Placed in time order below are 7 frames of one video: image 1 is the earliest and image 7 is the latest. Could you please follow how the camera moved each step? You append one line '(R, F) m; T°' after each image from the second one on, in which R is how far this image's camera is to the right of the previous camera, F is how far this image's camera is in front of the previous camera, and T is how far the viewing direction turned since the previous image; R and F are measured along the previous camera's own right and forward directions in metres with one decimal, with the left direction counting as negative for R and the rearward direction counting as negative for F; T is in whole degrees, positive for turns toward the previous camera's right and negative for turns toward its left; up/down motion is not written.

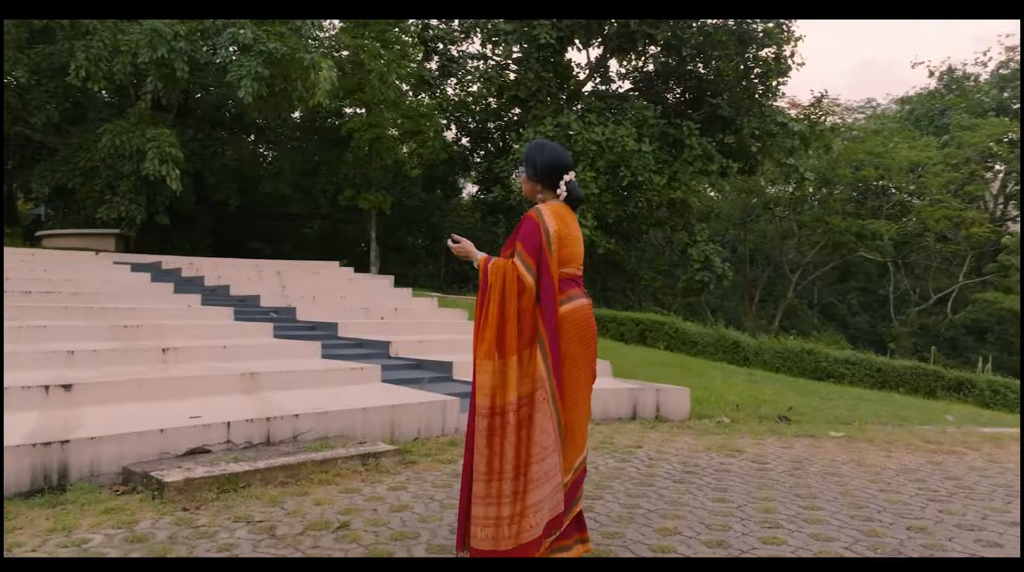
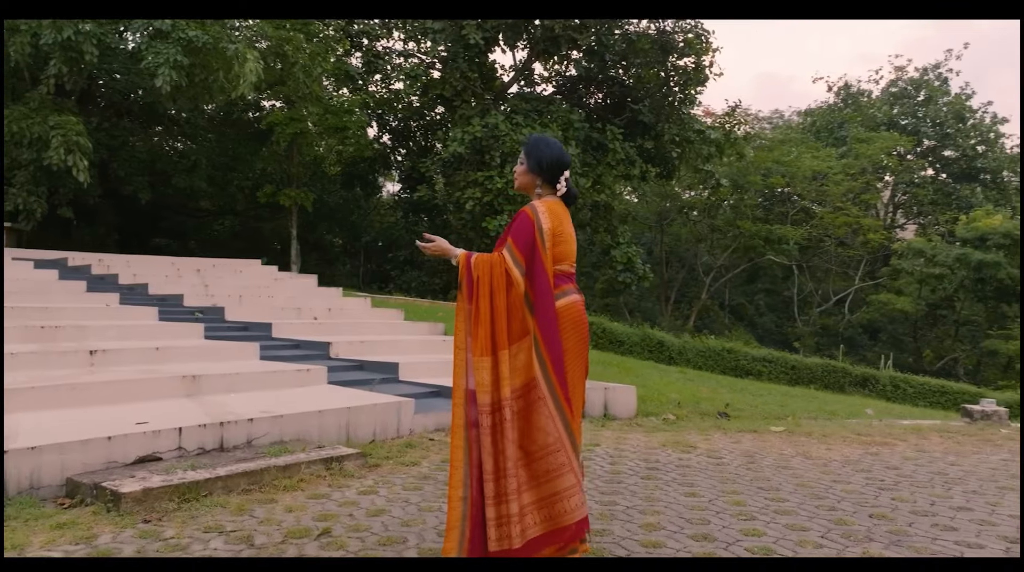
(-0.3, 0.0) m; +7°
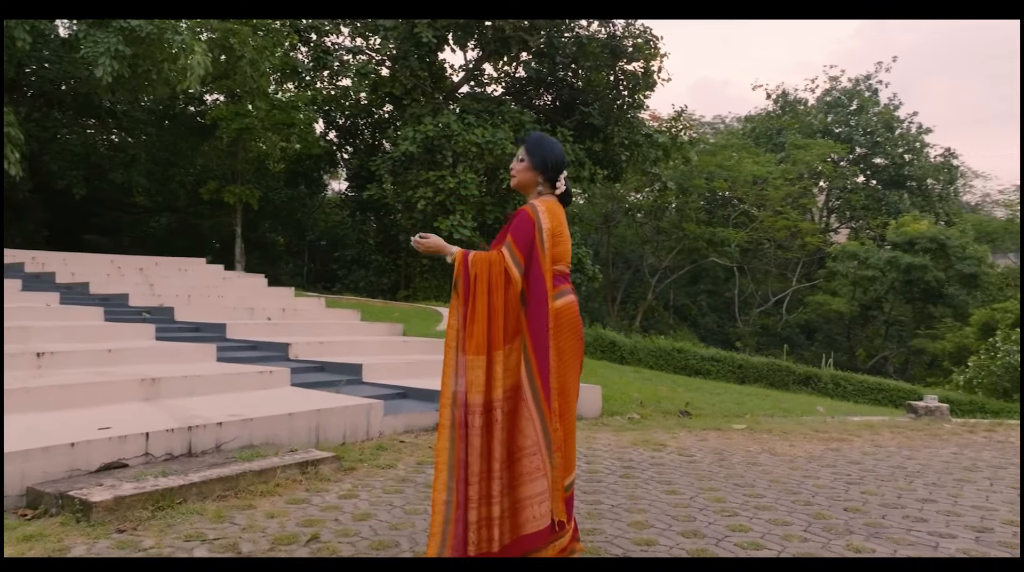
(-0.2, 0.0) m; +4°
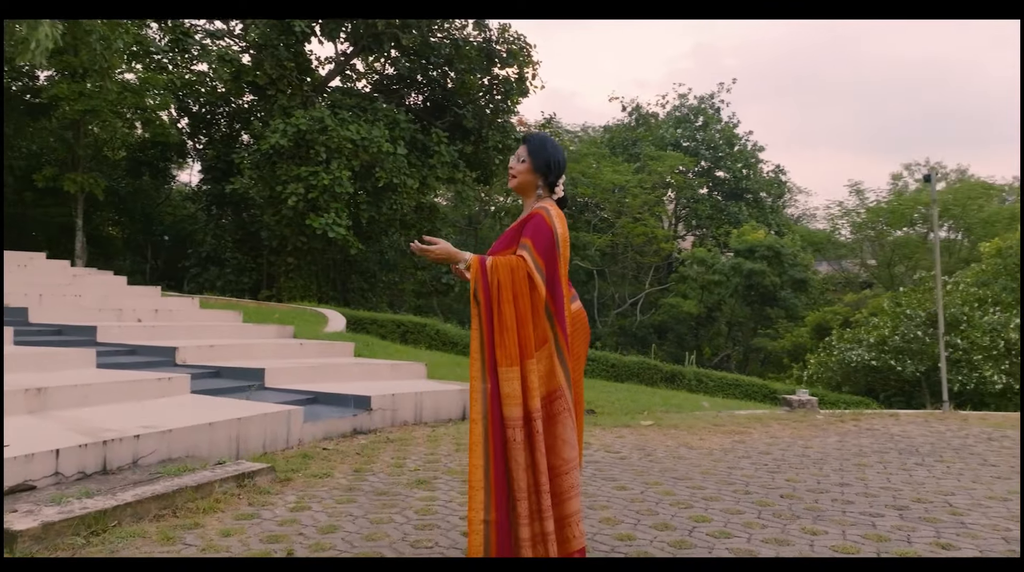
(-0.6, +0.1) m; +11°
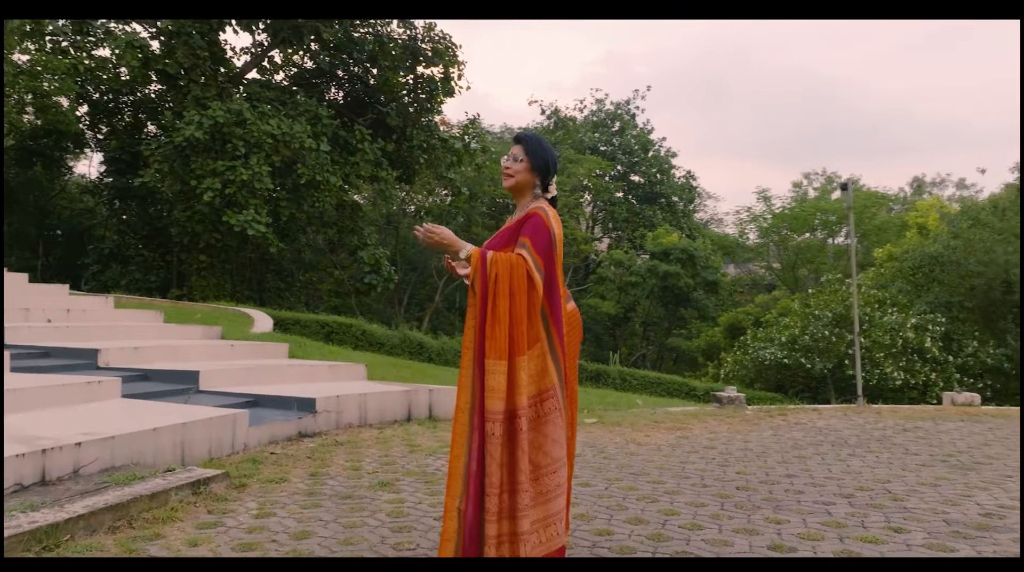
(-0.3, 0.0) m; +7°
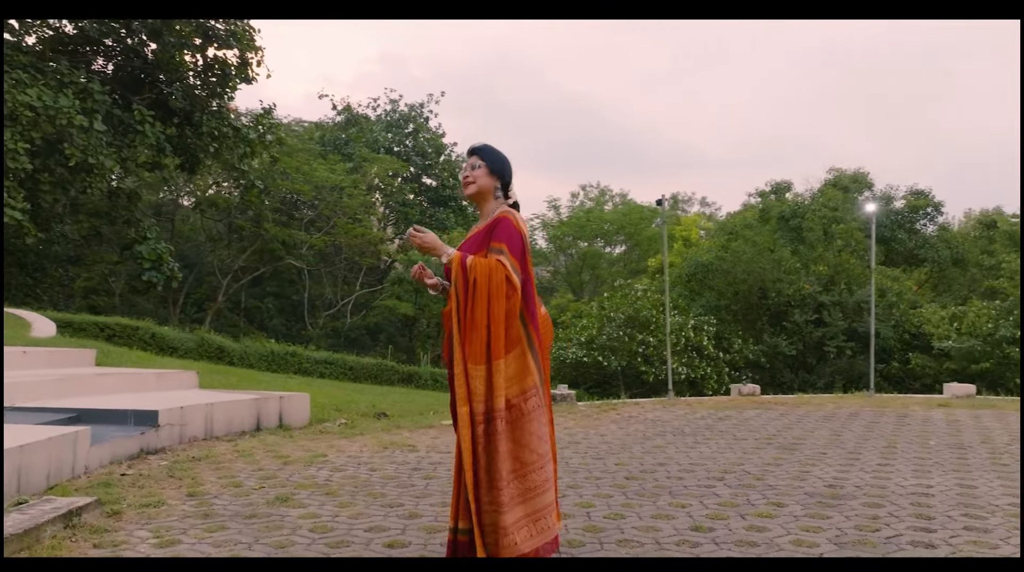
(-0.7, +0.1) m; +17°
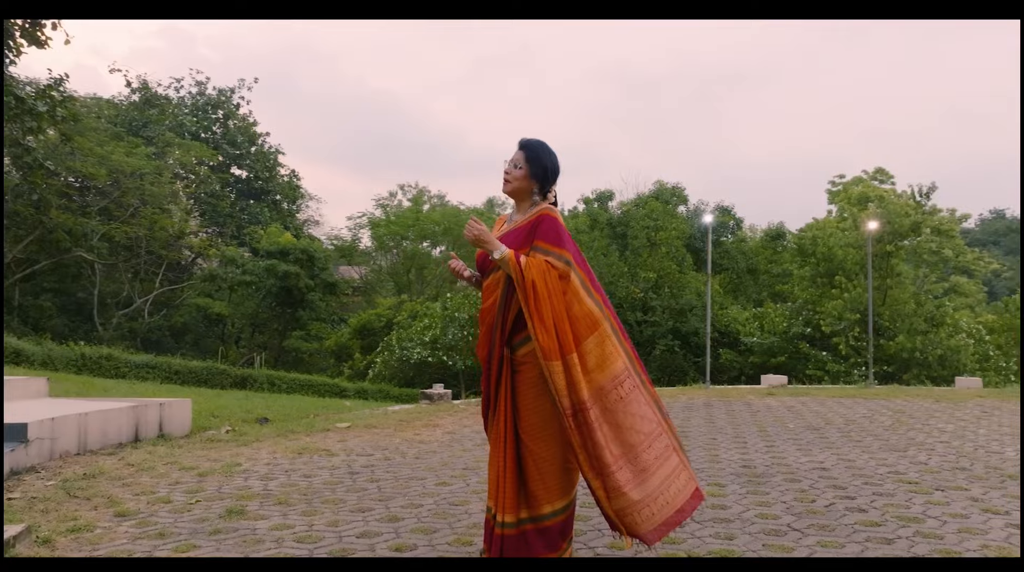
(-0.9, +0.1) m; +15°
